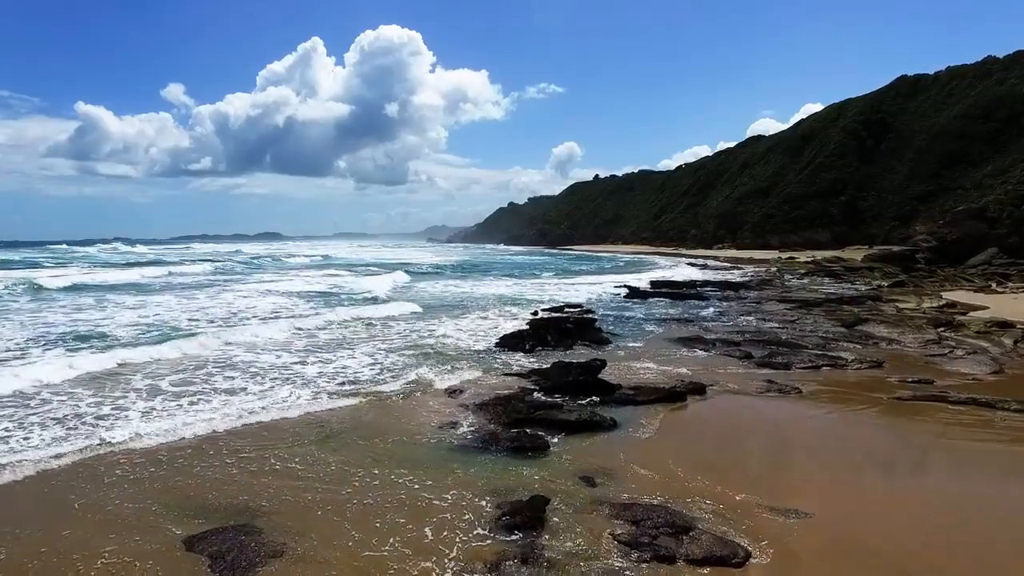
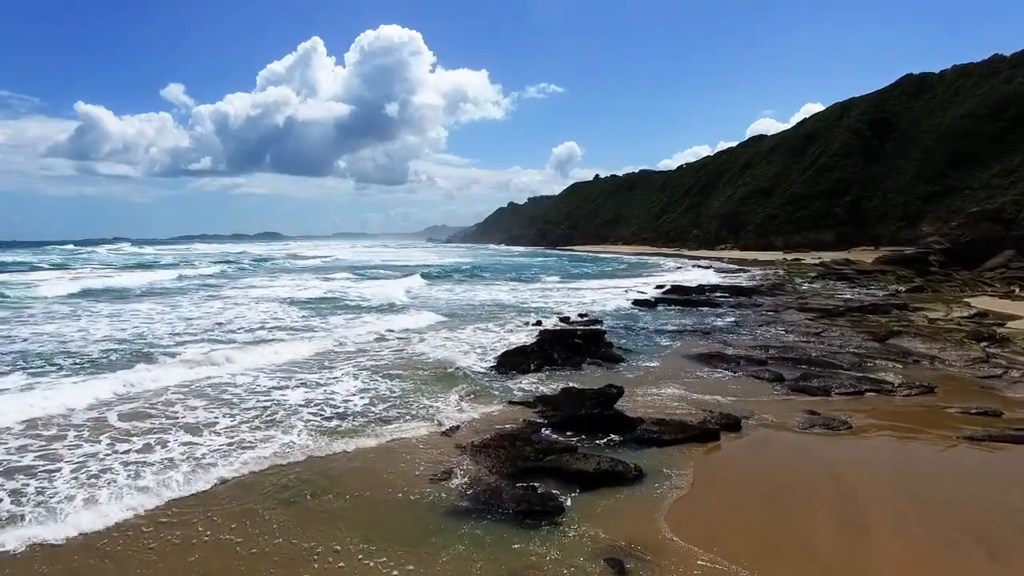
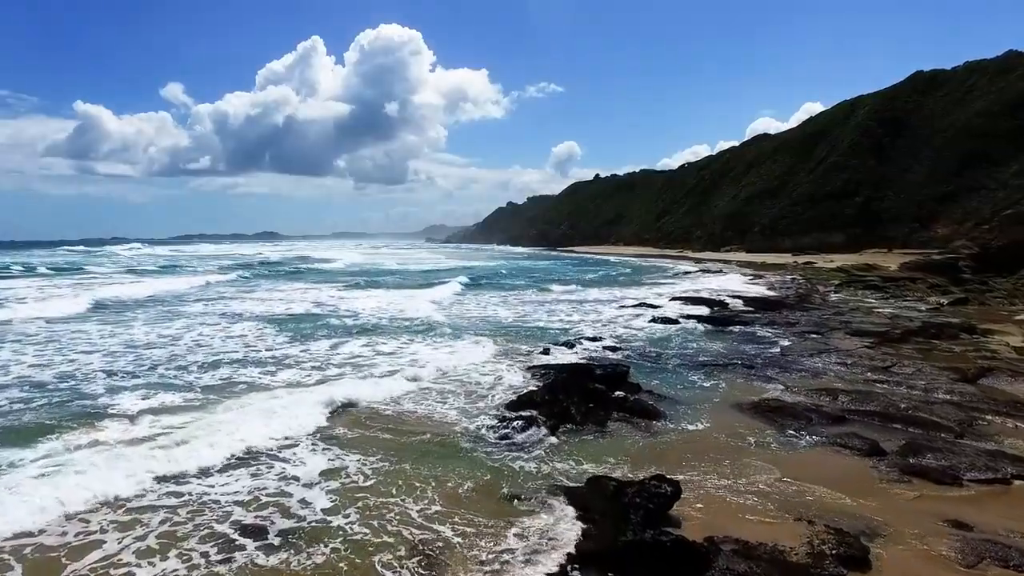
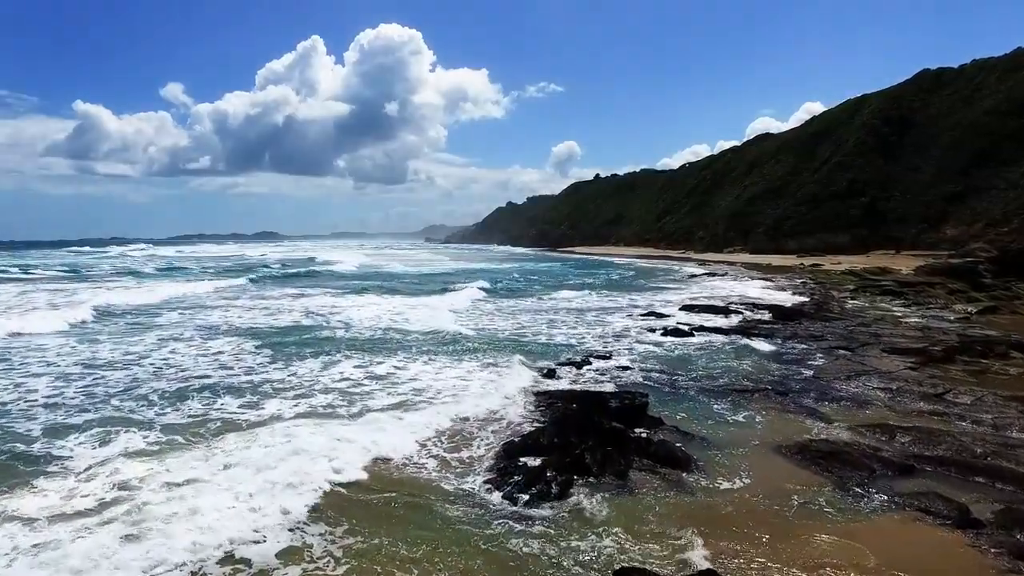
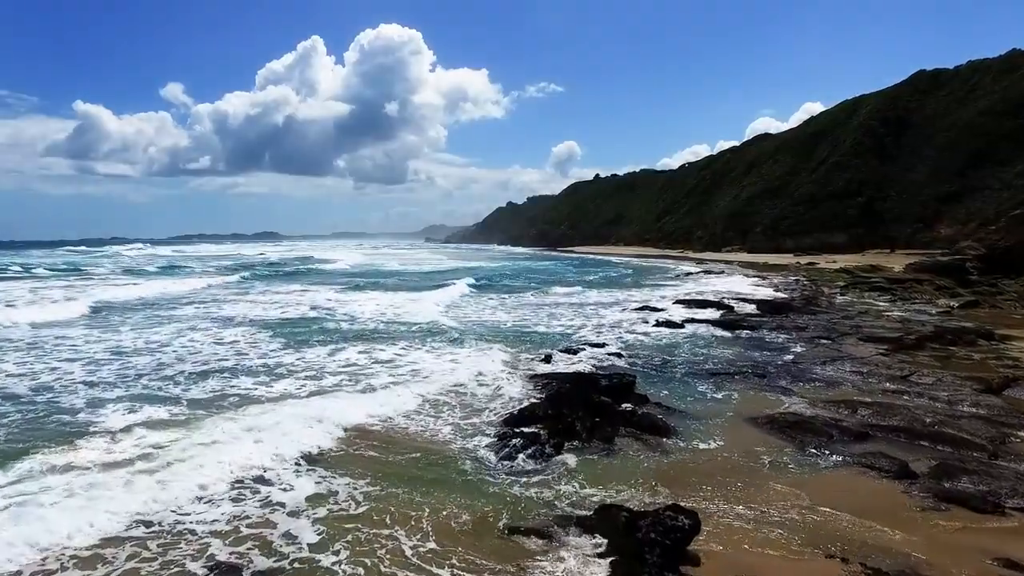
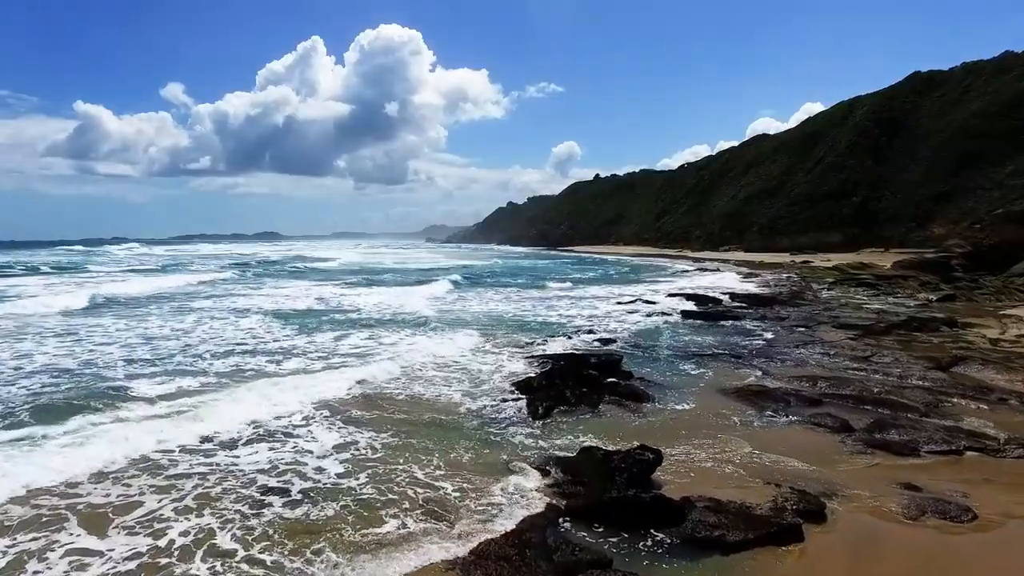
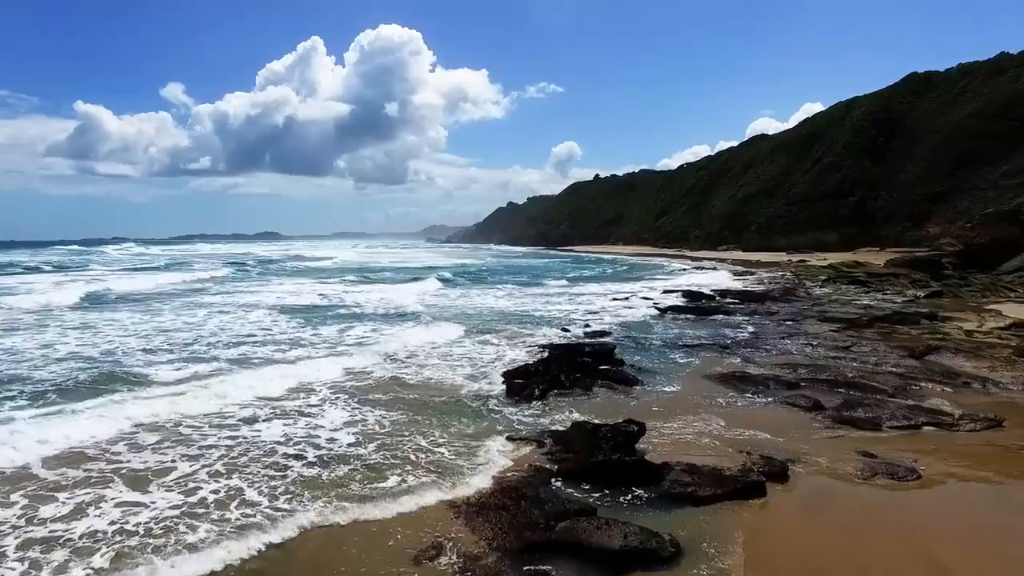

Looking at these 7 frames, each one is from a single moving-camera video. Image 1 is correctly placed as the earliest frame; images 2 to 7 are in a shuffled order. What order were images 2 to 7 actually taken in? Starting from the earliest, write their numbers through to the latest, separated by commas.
2, 7, 6, 3, 5, 4
